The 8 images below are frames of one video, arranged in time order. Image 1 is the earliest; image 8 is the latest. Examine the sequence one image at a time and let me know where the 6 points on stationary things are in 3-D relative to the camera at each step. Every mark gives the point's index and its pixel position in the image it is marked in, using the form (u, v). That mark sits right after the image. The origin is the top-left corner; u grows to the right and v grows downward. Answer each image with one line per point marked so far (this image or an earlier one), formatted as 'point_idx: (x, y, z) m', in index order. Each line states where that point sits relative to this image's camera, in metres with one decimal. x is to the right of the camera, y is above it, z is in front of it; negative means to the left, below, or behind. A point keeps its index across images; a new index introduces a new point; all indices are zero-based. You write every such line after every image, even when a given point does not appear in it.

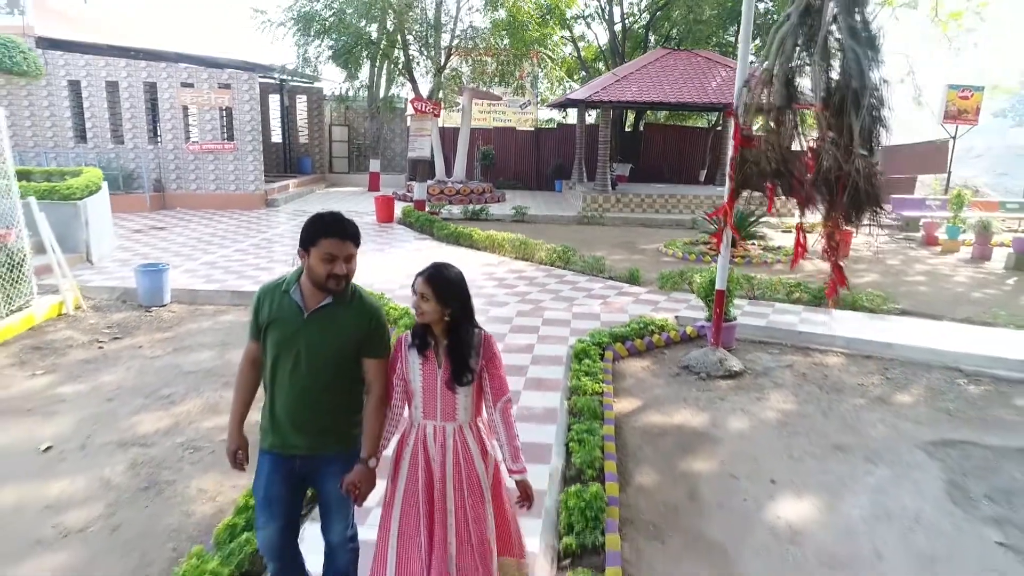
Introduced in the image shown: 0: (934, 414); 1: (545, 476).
0: (+1.9, -0.6, +4.9) m
1: (+0.1, -0.6, +3.7) m
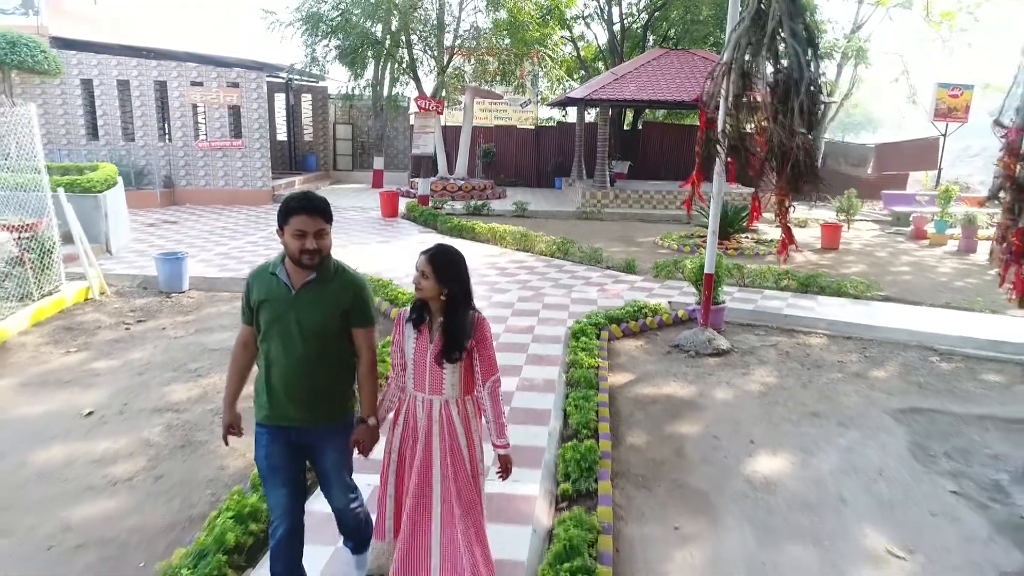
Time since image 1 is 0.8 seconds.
0: (+1.9, -0.5, +5.3) m
1: (+0.1, -0.6, +4.1) m
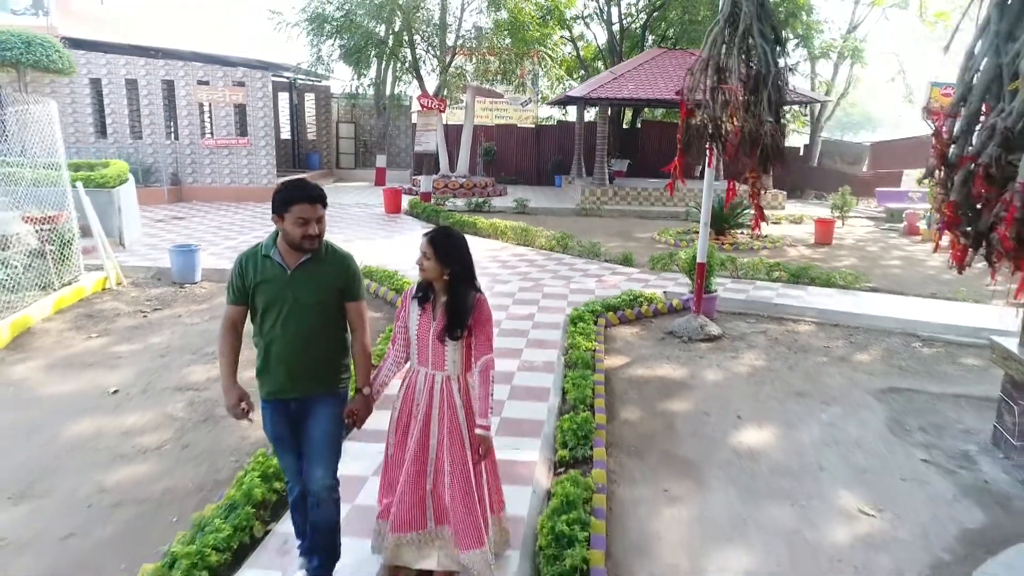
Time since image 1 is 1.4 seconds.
0: (+1.9, -0.4, +5.6) m
1: (+0.1, -0.5, +4.4) m
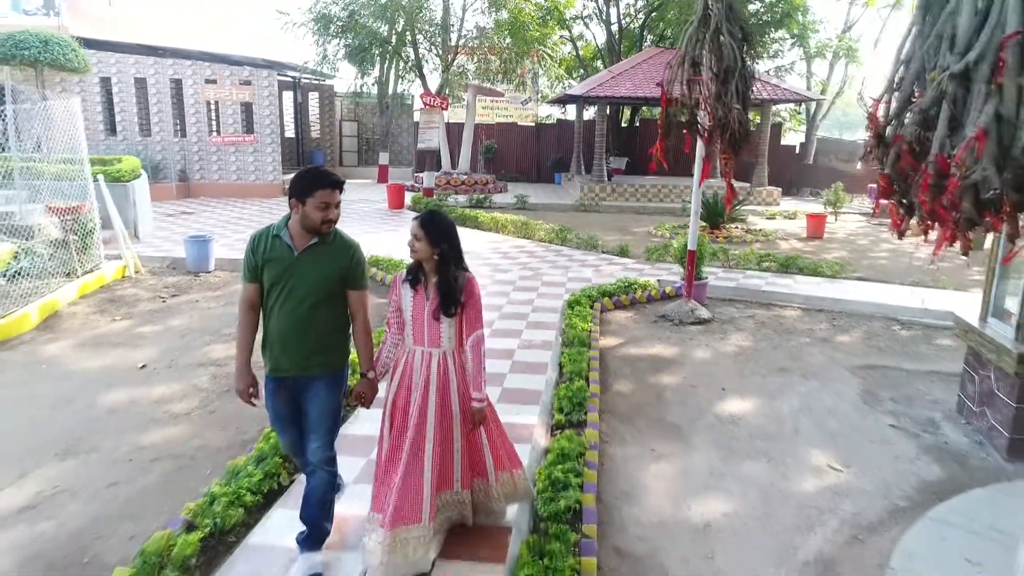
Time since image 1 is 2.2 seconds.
0: (+1.9, -0.3, +6.0) m
1: (+0.1, -0.4, +4.7) m
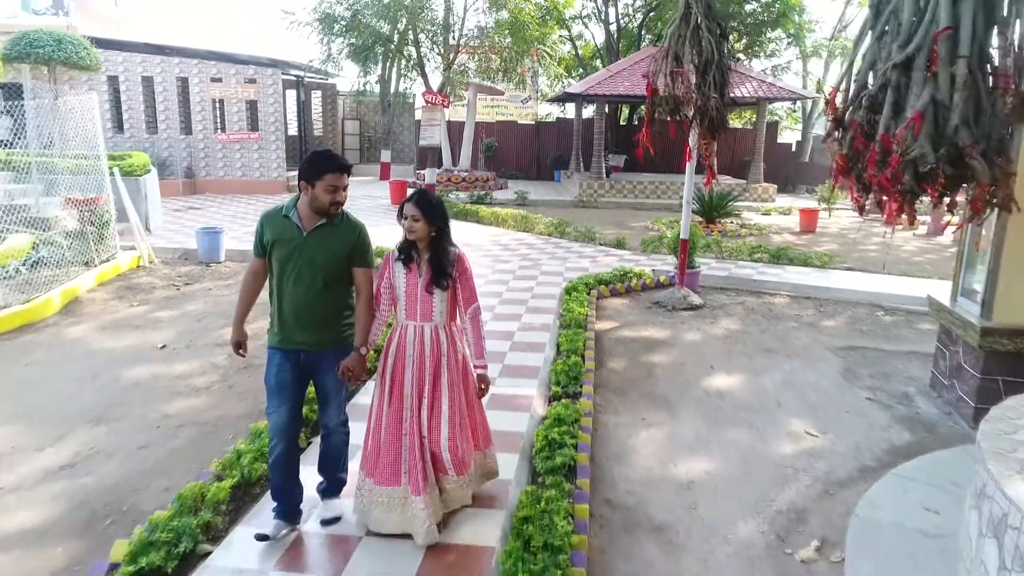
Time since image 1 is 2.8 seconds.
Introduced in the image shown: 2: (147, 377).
0: (+1.9, -0.3, +6.2) m
1: (+0.1, -0.3, +5.0) m
2: (-1.6, -0.4, +4.8) m
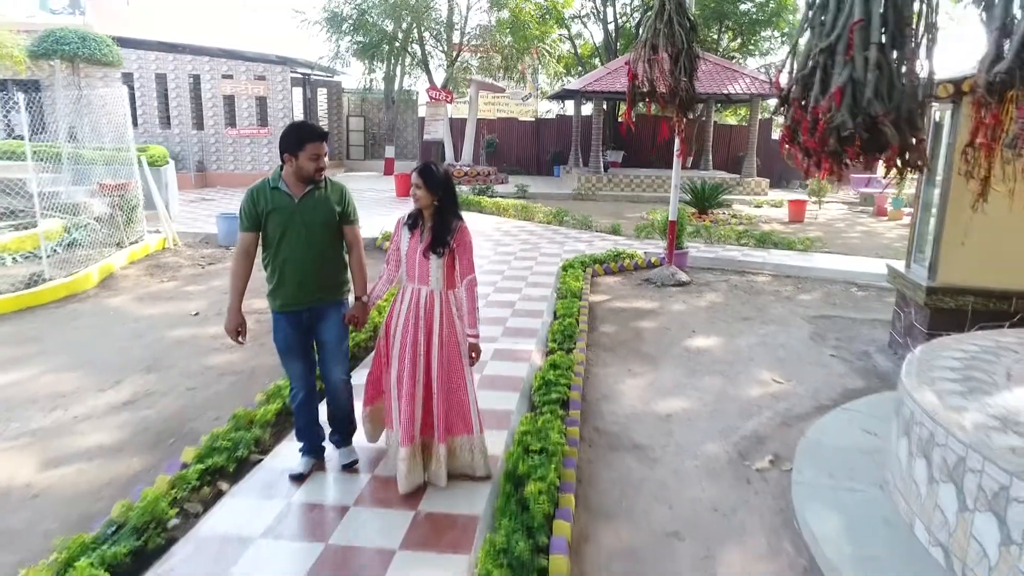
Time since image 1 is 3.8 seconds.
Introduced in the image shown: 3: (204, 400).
0: (+1.9, -0.1, +6.8) m
1: (+0.1, -0.2, +5.6) m
2: (-1.6, -0.2, +5.4) m
3: (-1.2, -0.4, +4.2) m
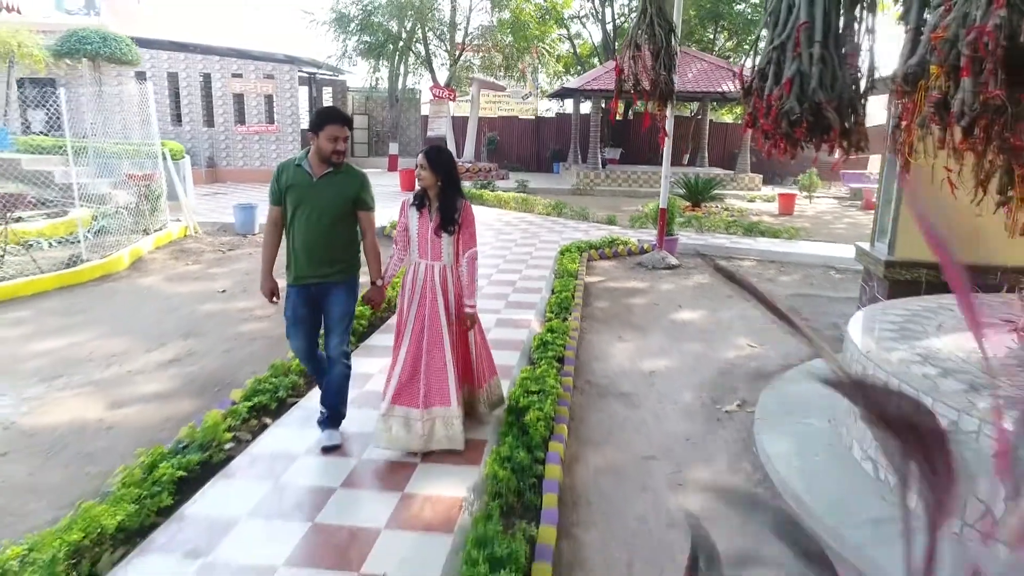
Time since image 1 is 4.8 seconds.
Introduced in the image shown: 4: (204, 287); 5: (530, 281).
0: (+2.0, 0.0, +7.3) m
1: (+0.1, -0.1, +6.1) m
2: (-1.6, -0.1, +5.9) m
3: (-1.2, -0.3, +4.7) m
4: (-1.9, 0.0, +6.8) m
5: (+0.1, 0.0, +6.8) m
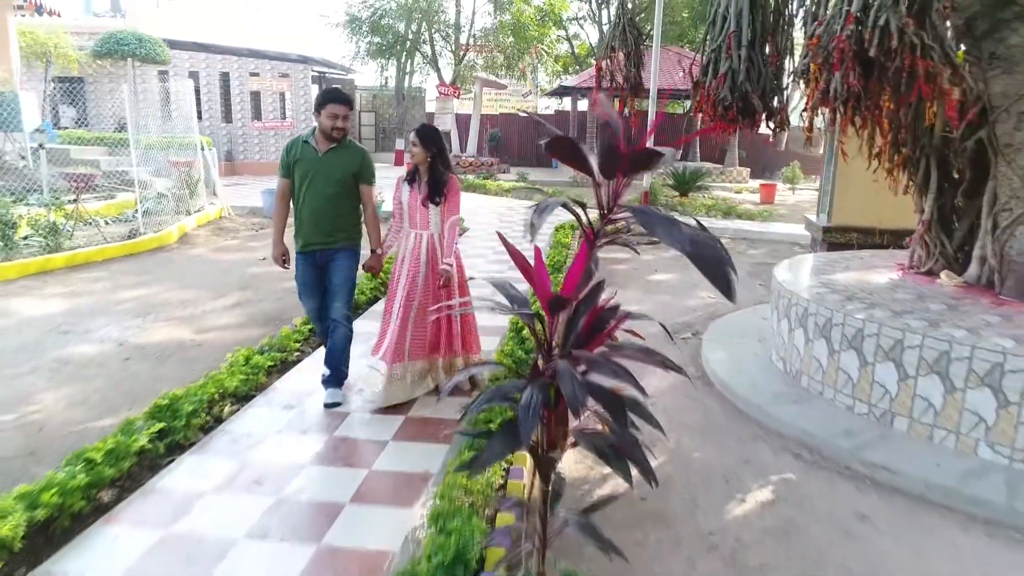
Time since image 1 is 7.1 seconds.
0: (+2.0, +0.2, +8.4) m
1: (+0.1, +0.2, +7.1) m
2: (-1.6, +0.1, +7.0) m
3: (-1.2, -0.1, +5.8) m
4: (-1.9, +0.2, +7.8) m
5: (+0.1, +0.3, +7.8) m
